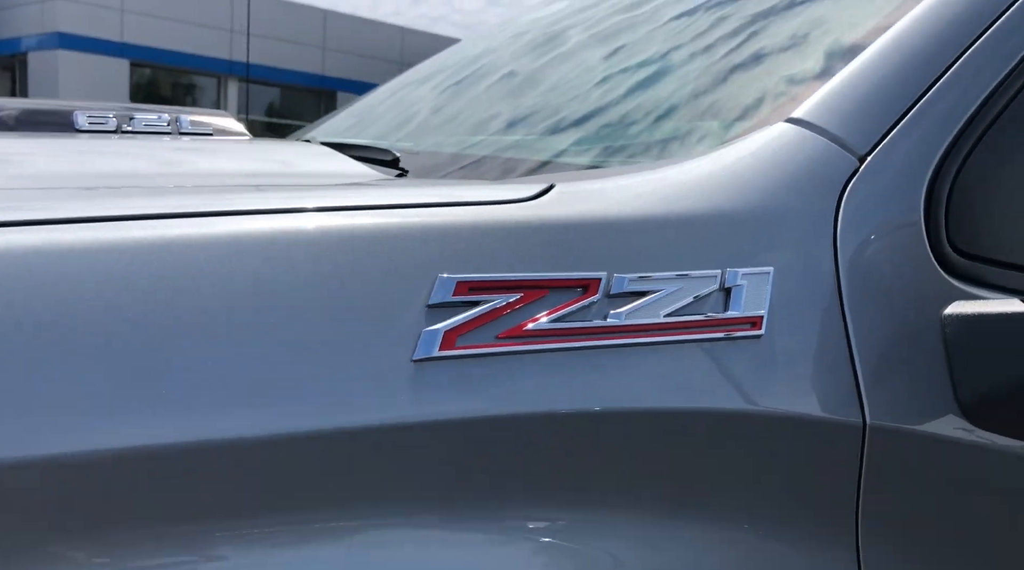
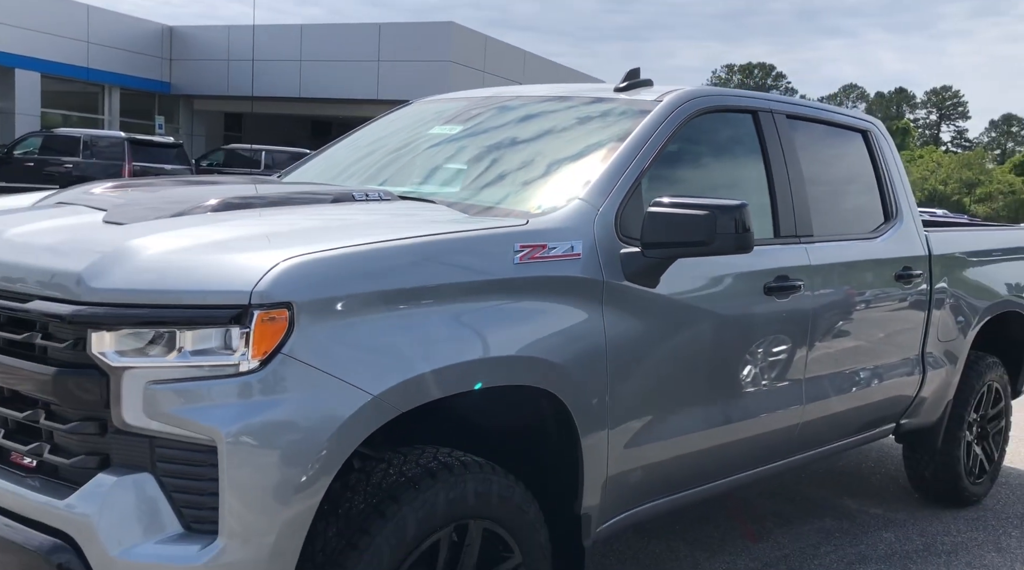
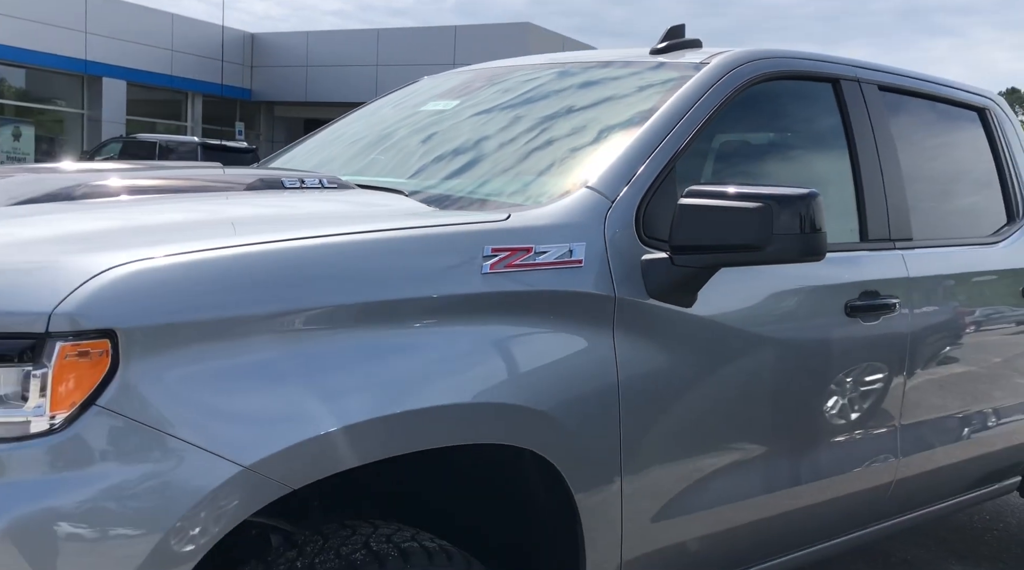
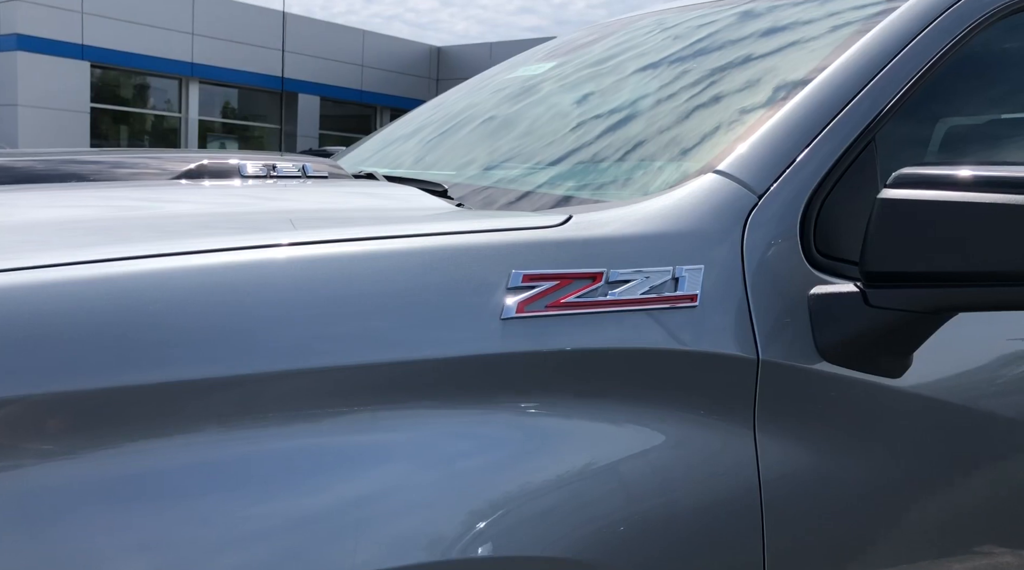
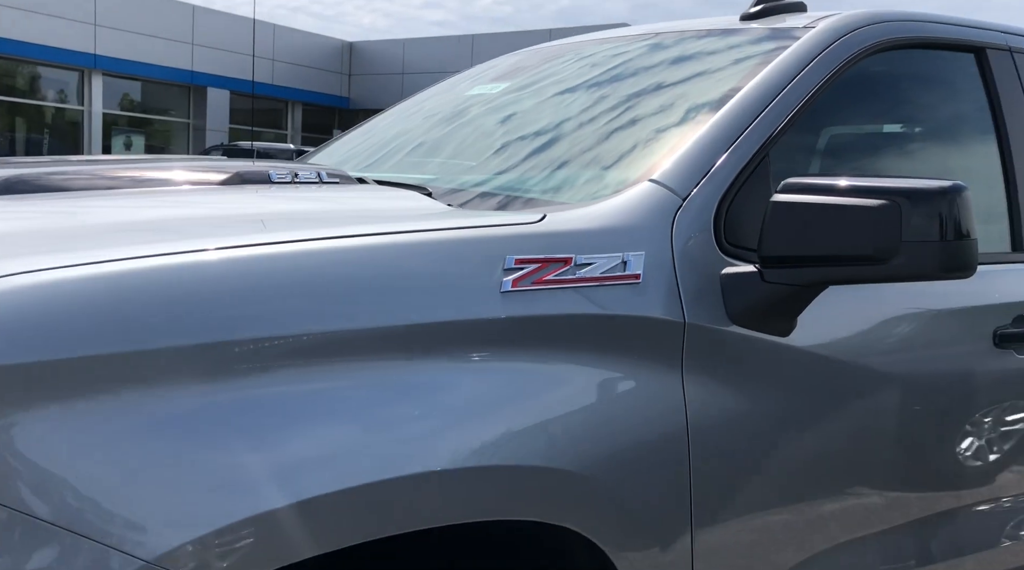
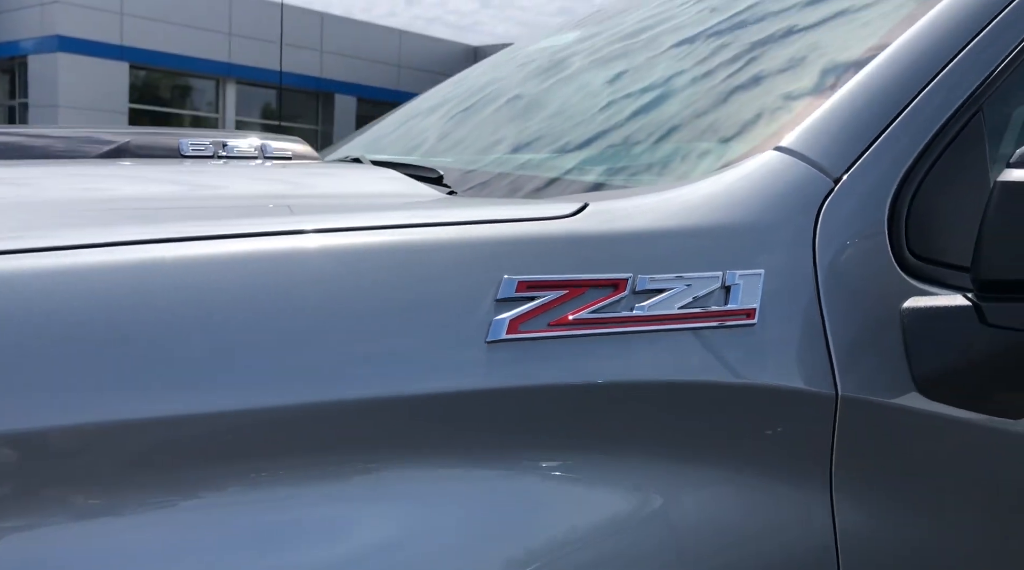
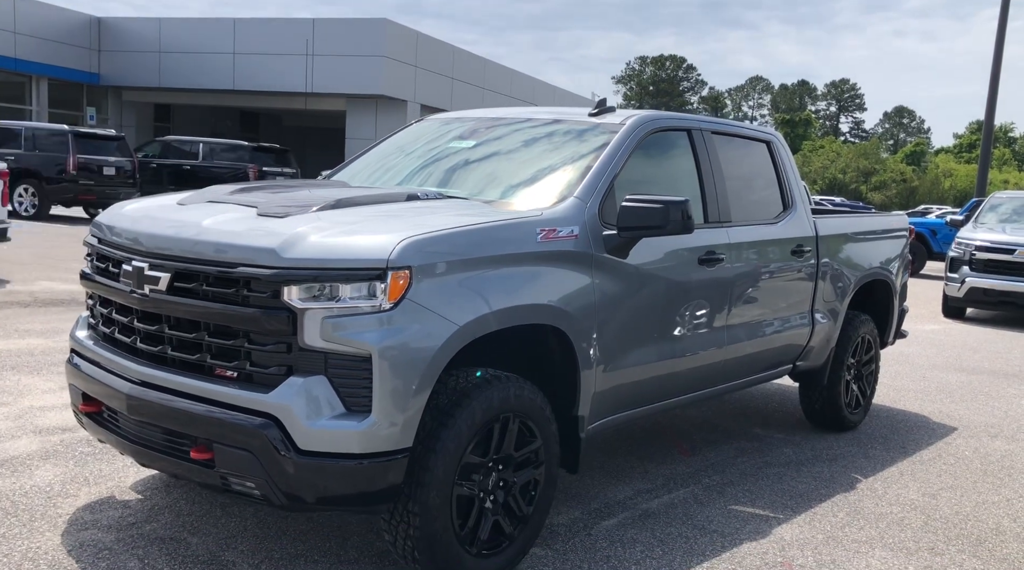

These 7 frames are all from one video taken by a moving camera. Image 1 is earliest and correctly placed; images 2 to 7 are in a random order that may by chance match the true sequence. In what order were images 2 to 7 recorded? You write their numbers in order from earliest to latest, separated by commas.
6, 4, 5, 3, 2, 7
